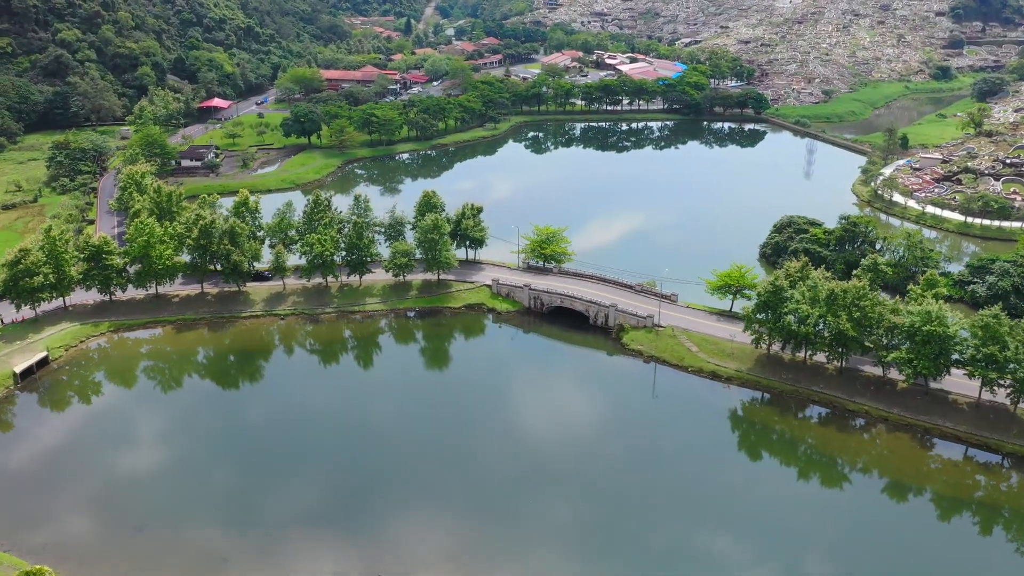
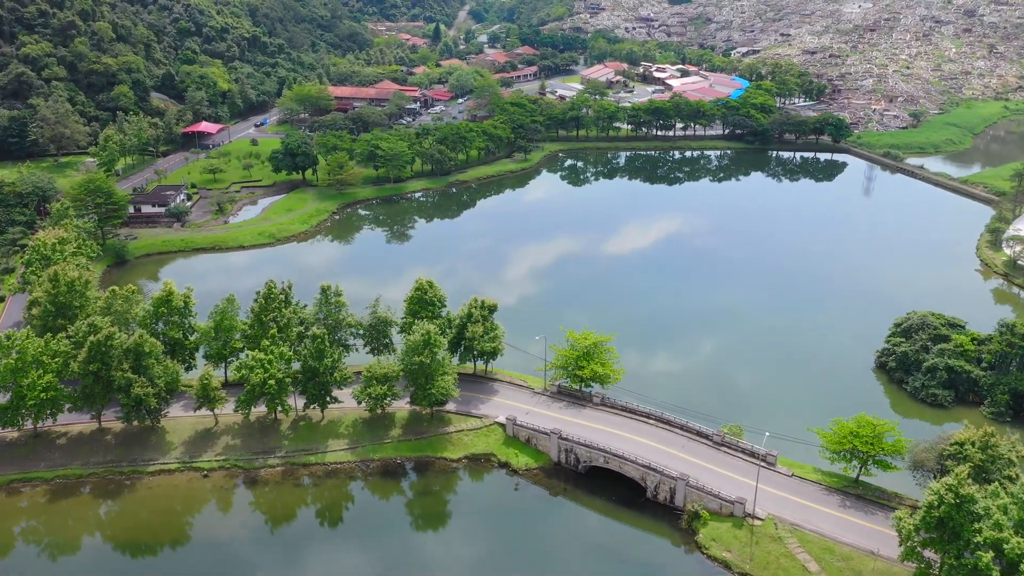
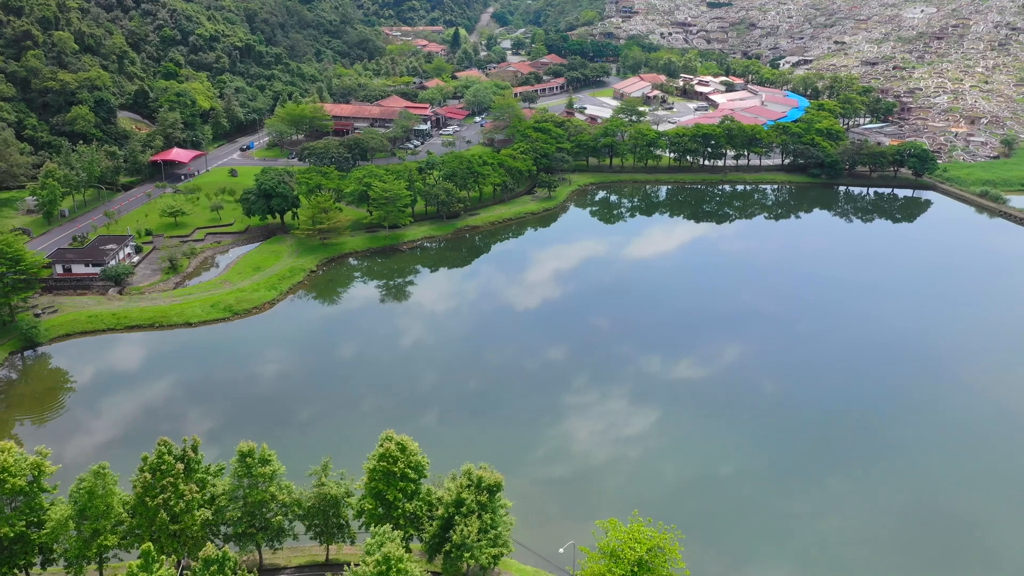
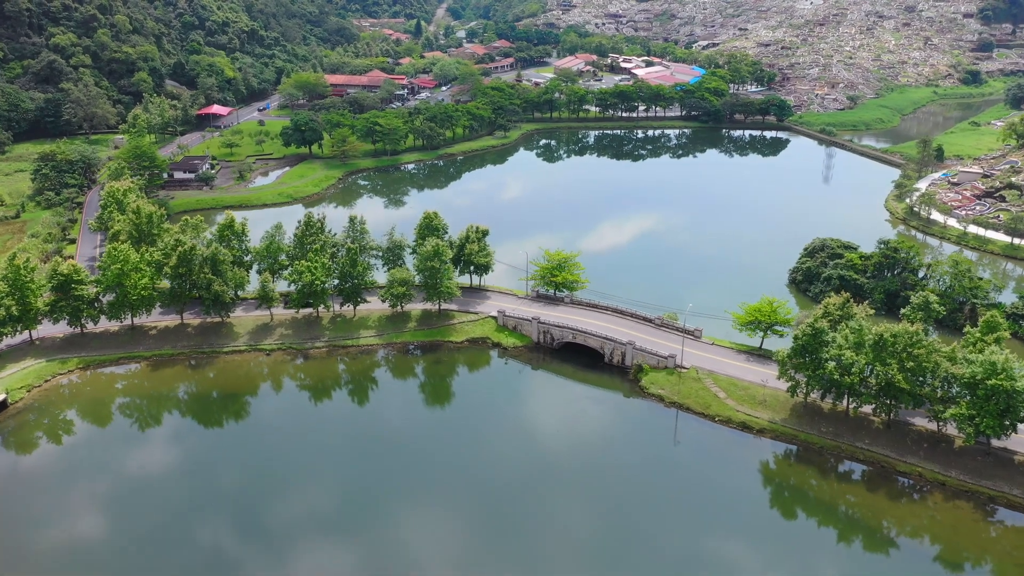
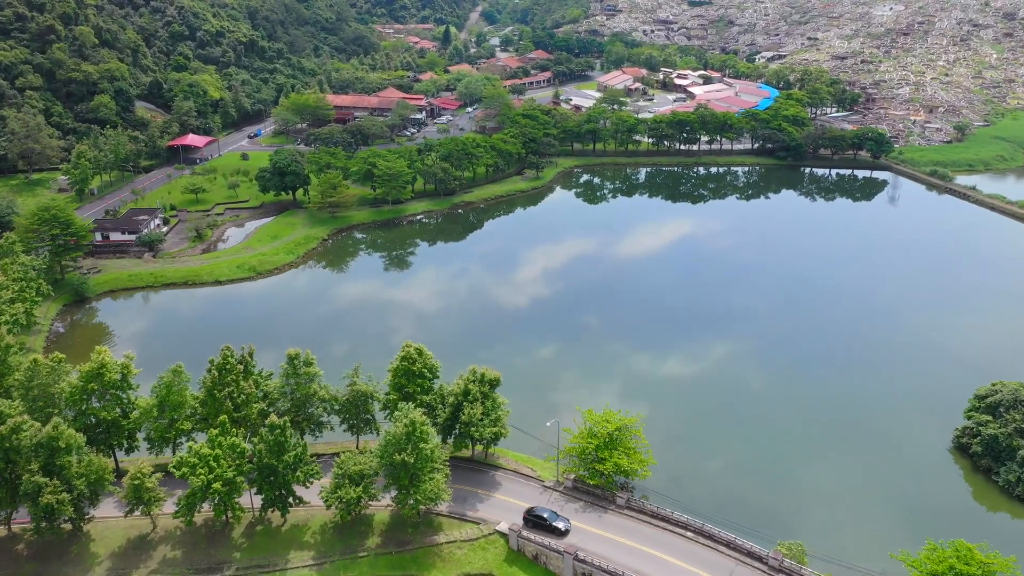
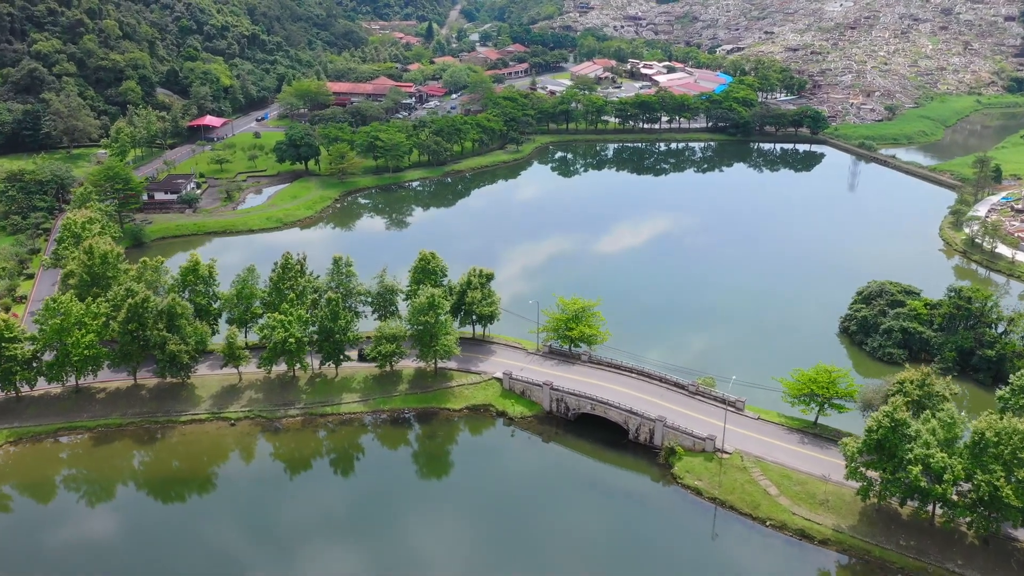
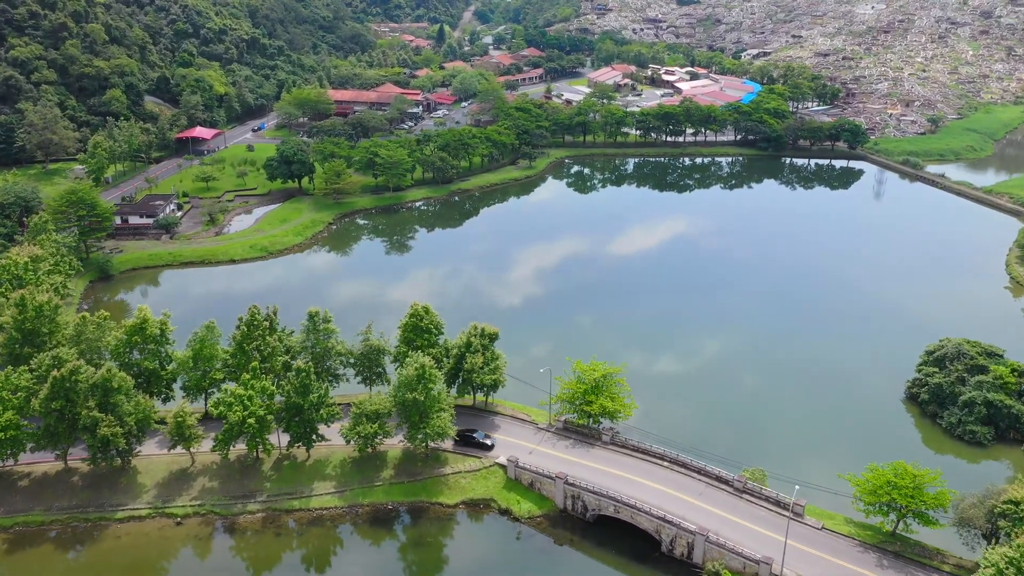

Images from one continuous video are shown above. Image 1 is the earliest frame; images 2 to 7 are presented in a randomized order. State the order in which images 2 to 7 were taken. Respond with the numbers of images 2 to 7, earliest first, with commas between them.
4, 6, 2, 7, 5, 3
